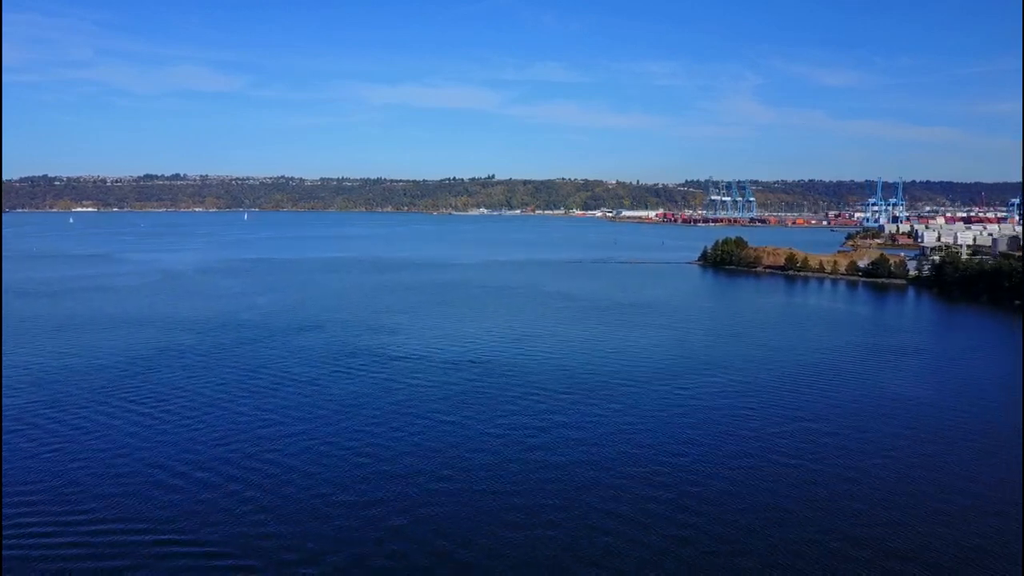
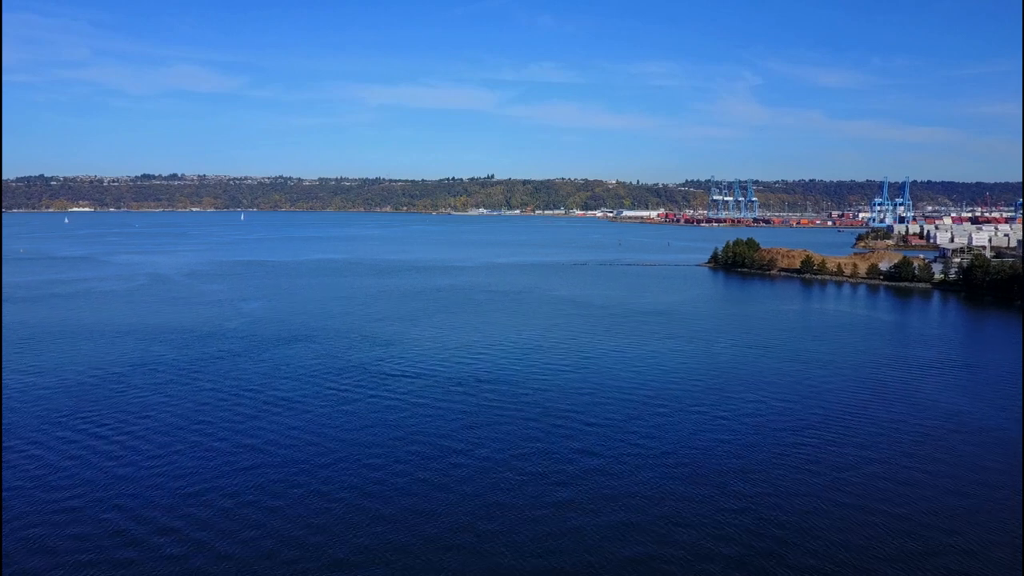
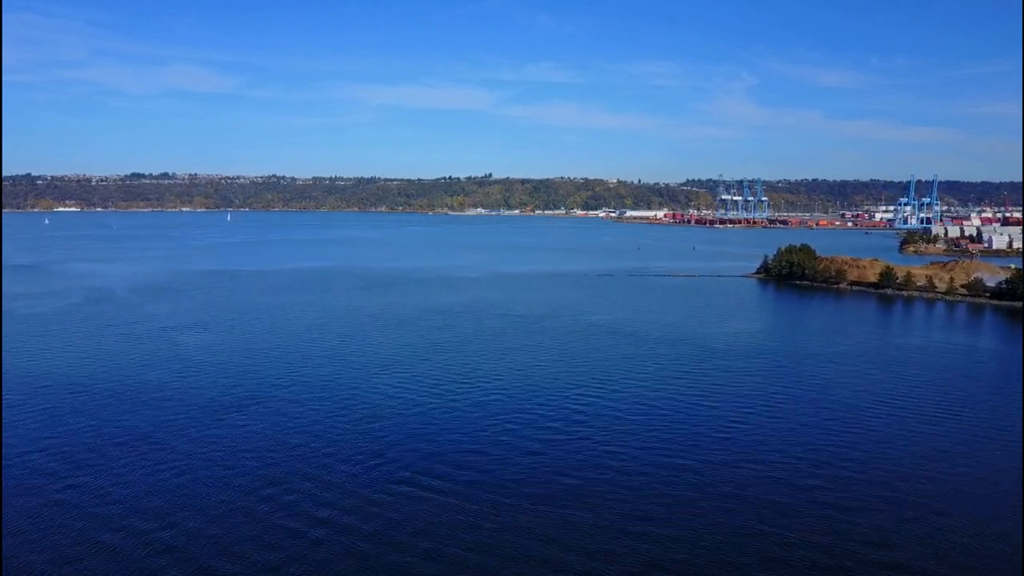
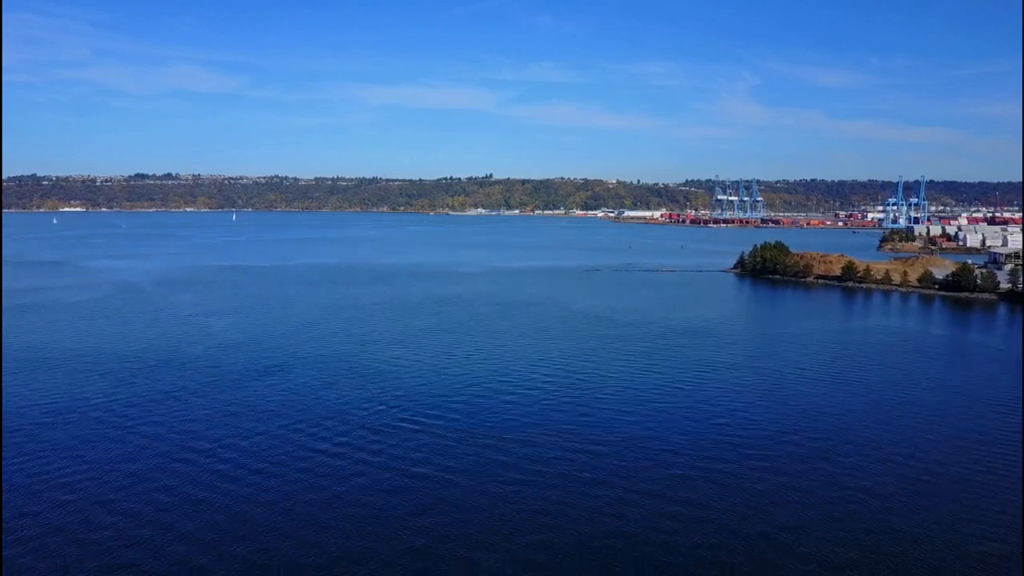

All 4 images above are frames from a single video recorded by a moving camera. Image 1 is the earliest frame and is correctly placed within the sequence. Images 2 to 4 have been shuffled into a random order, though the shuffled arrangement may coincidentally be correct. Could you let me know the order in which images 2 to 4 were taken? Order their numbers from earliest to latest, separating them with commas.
2, 4, 3
